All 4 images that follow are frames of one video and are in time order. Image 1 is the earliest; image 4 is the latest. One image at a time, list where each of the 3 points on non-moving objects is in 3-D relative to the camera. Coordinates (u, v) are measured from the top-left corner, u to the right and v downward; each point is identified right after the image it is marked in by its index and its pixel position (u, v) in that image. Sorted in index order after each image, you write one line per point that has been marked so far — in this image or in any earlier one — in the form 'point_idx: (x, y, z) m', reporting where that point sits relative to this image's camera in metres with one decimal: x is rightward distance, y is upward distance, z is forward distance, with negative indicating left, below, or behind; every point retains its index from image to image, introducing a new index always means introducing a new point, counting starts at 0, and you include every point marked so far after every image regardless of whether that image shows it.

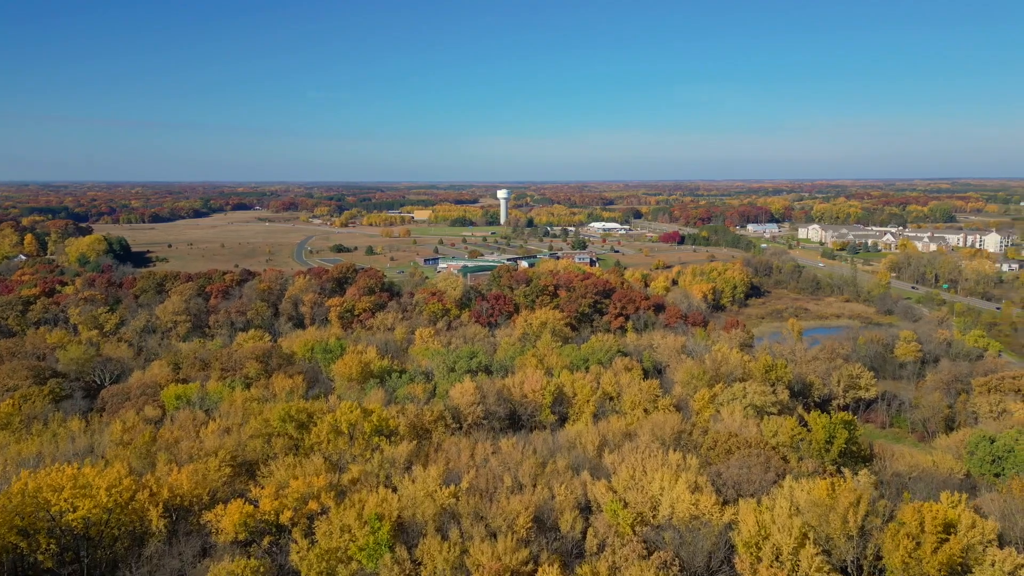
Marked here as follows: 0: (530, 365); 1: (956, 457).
0: (+0.5, -1.9, +18.0) m
1: (+8.3, -3.2, +13.2) m
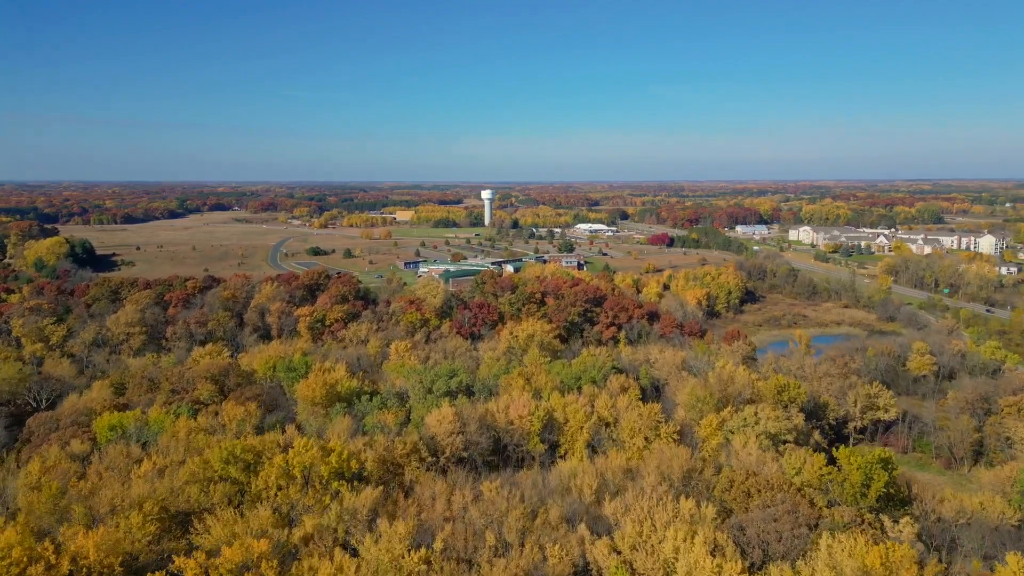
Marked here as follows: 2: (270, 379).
0: (+0.1, -2.2, +16.1) m
1: (+8.0, -3.4, +11.5) m
2: (-6.1, -2.3, +17.9) m
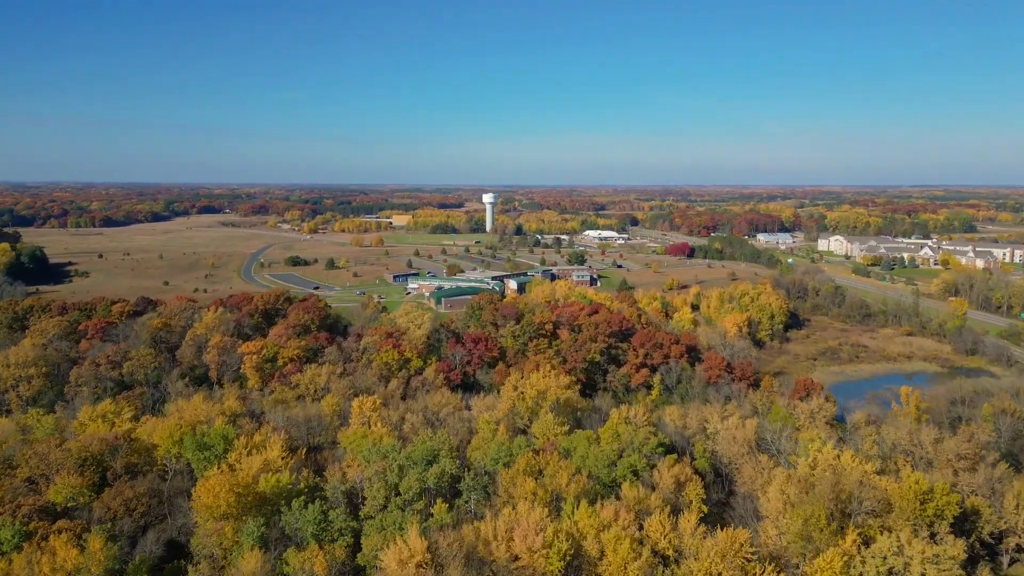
0: (+0.2, -3.0, +10.9) m
1: (+8.1, -4.2, +6.3) m
2: (-6.0, -3.1, +12.7) m
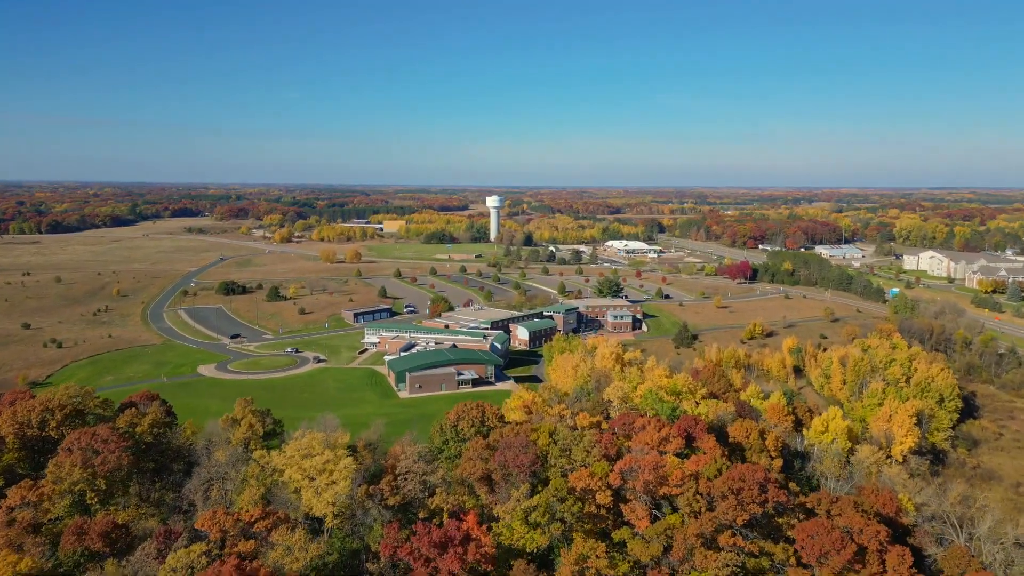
0: (+0.2, -4.7, -0.2) m
1: (+8.1, -5.9, -4.9) m
2: (-6.0, -4.7, +1.7) m
